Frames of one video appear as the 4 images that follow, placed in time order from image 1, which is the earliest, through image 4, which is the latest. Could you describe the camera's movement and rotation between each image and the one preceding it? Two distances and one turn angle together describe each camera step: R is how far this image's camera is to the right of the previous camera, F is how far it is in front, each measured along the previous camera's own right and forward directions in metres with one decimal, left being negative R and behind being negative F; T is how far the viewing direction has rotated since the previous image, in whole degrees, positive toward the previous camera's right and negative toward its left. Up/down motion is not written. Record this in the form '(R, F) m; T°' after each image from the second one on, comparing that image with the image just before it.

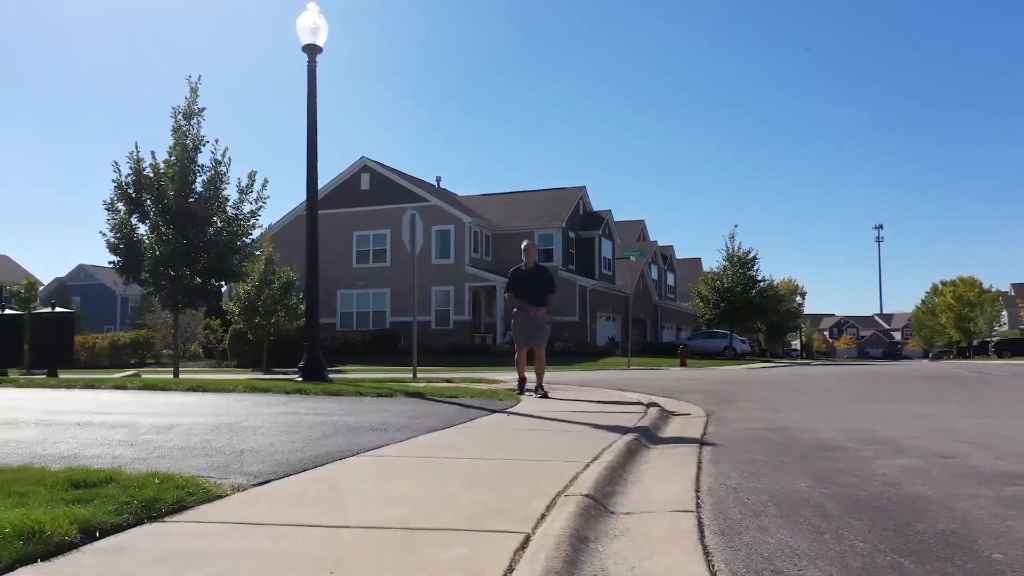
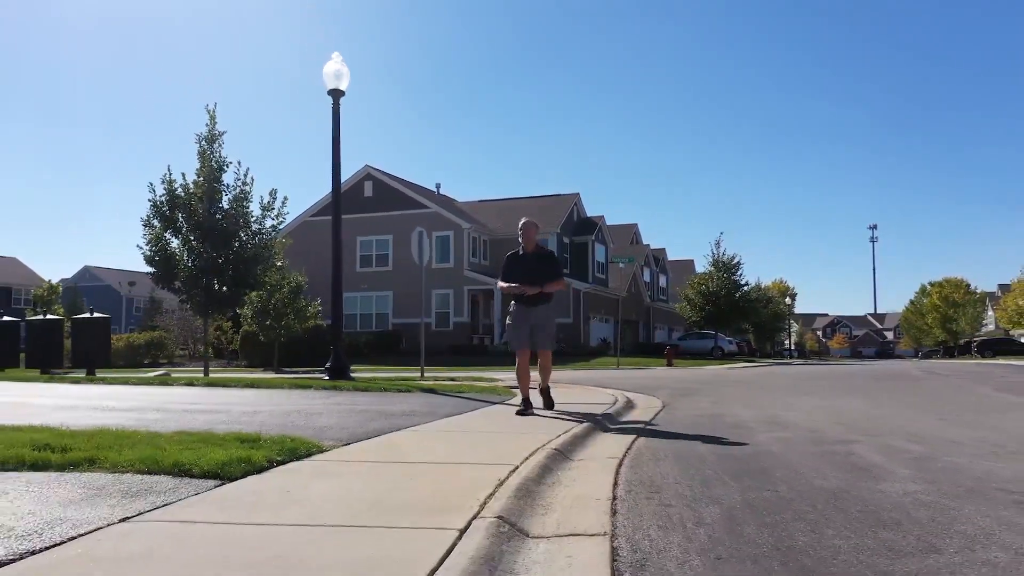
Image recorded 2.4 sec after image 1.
(0.0, -2.4) m; 0°
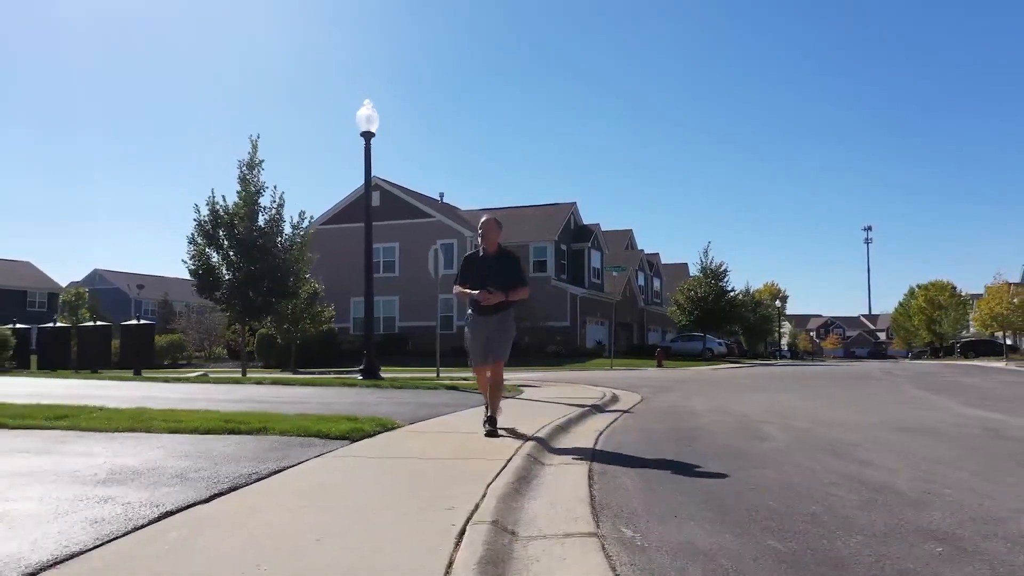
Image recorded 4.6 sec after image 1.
(-0.2, -3.0) m; 0°
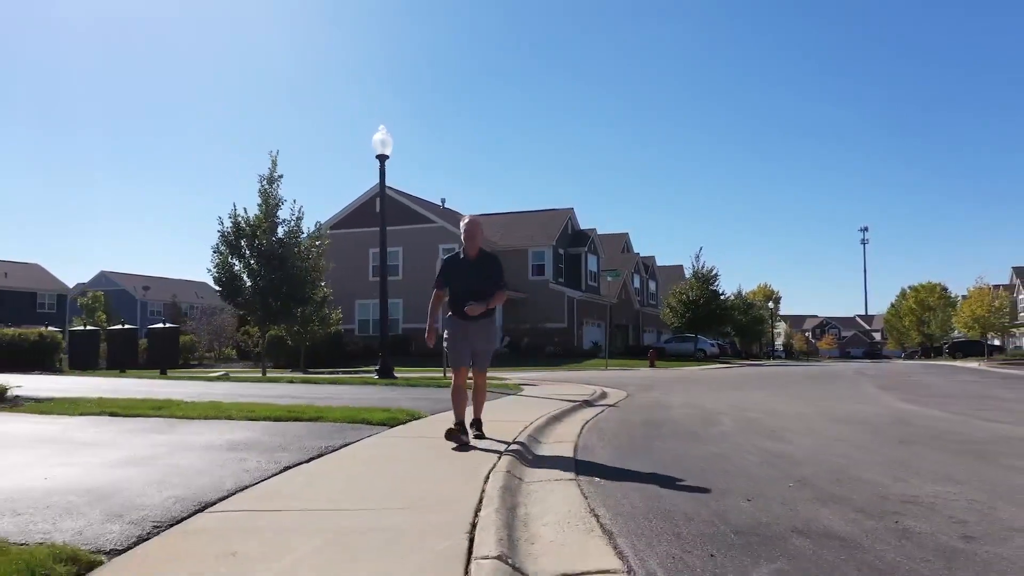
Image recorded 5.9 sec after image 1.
(-0.1, -2.2) m; 0°
